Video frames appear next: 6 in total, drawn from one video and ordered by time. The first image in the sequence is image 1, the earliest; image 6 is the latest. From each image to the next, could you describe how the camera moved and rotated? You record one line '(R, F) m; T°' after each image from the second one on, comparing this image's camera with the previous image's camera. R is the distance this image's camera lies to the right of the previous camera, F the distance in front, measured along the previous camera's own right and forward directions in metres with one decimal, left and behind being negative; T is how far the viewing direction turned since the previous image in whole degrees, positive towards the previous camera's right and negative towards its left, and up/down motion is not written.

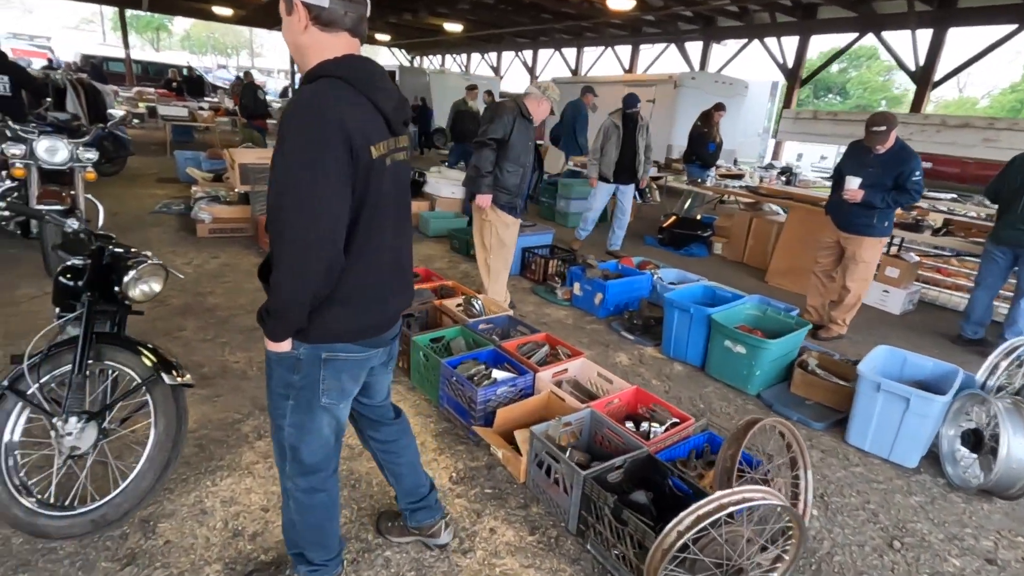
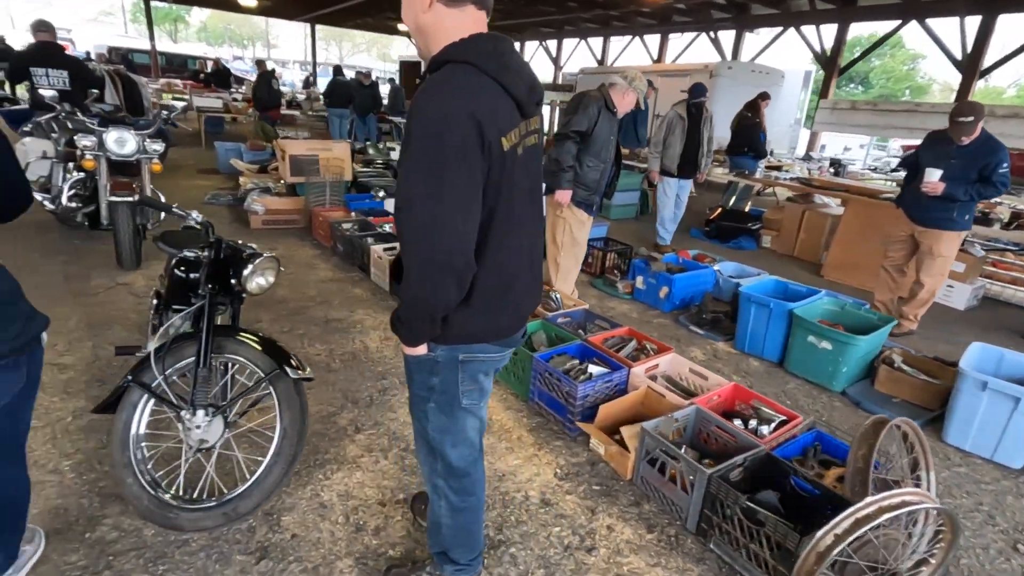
(-0.4, 0.0) m; -1°
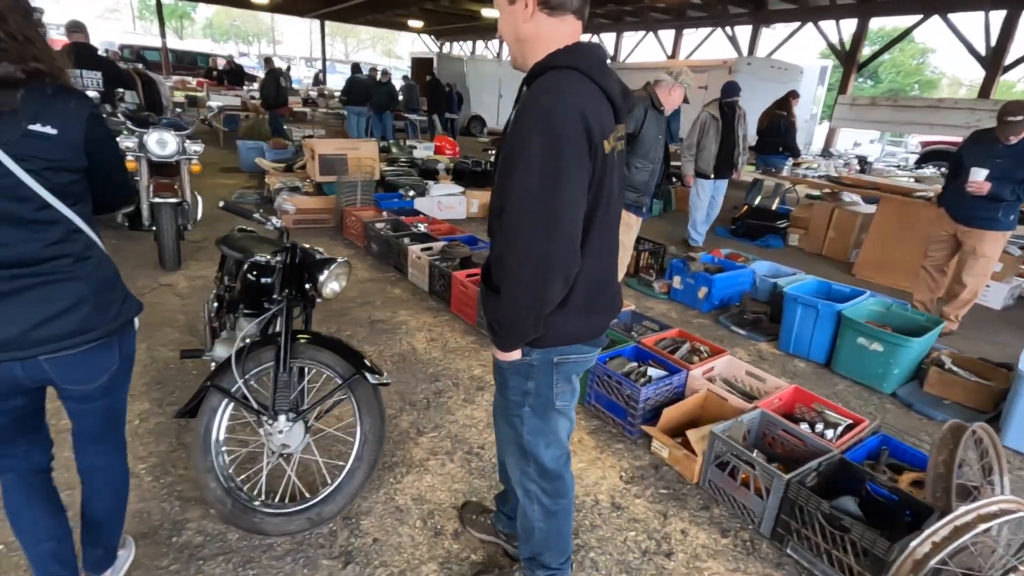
(-0.3, 0.0) m; 0°
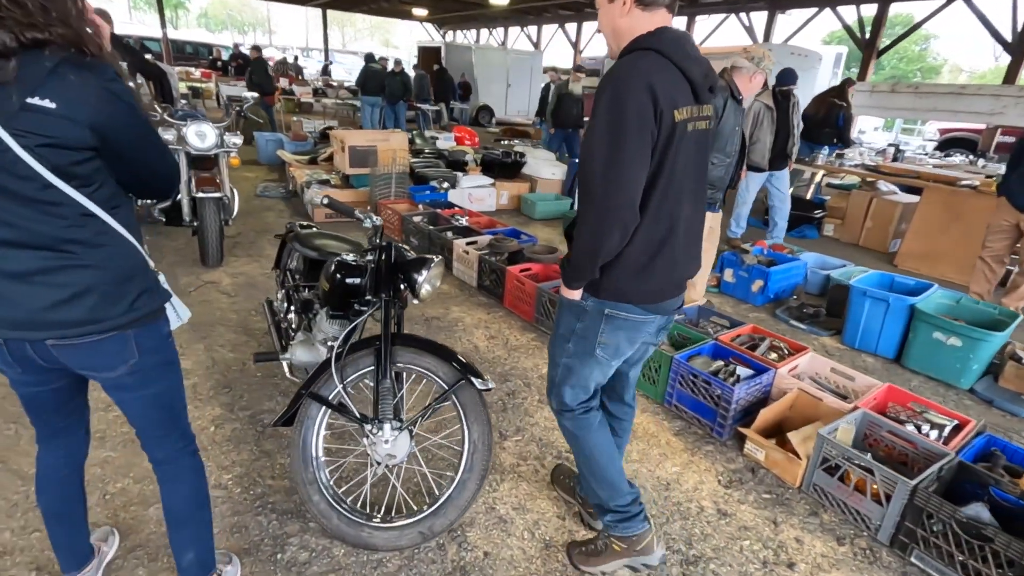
(-0.4, +0.1) m; 0°
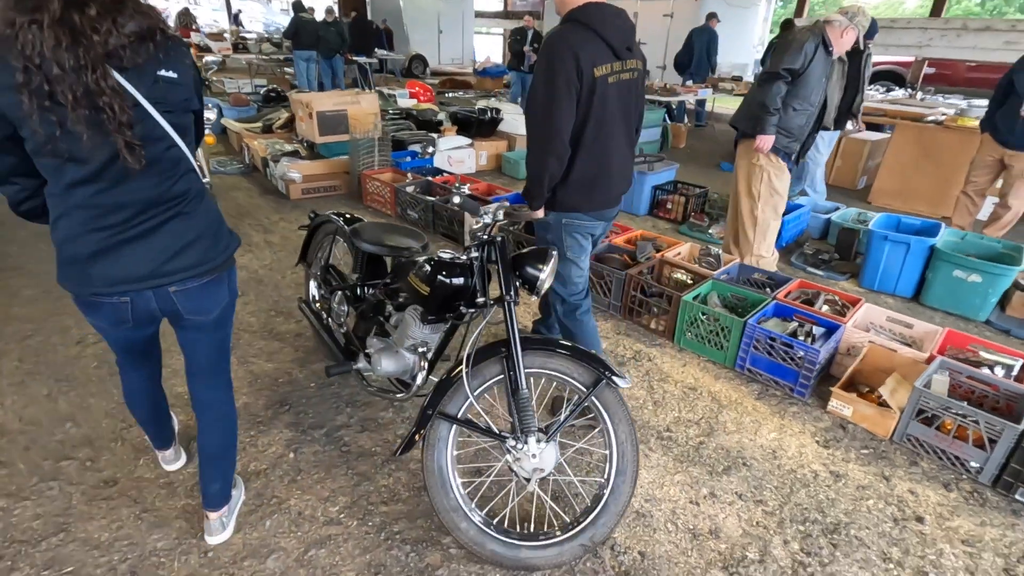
(-0.7, +0.2) m; +7°
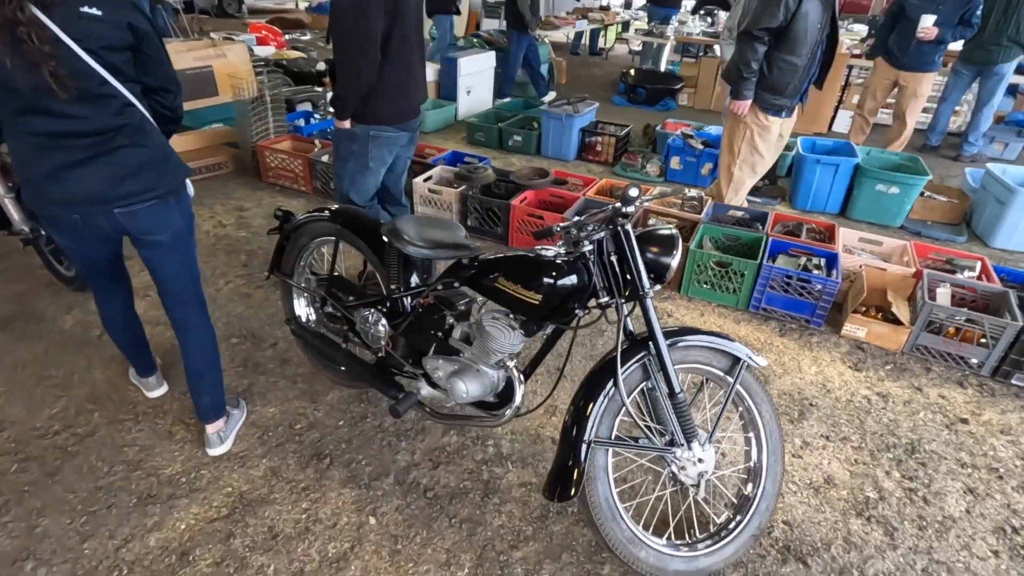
(-0.8, +0.4) m; +15°
